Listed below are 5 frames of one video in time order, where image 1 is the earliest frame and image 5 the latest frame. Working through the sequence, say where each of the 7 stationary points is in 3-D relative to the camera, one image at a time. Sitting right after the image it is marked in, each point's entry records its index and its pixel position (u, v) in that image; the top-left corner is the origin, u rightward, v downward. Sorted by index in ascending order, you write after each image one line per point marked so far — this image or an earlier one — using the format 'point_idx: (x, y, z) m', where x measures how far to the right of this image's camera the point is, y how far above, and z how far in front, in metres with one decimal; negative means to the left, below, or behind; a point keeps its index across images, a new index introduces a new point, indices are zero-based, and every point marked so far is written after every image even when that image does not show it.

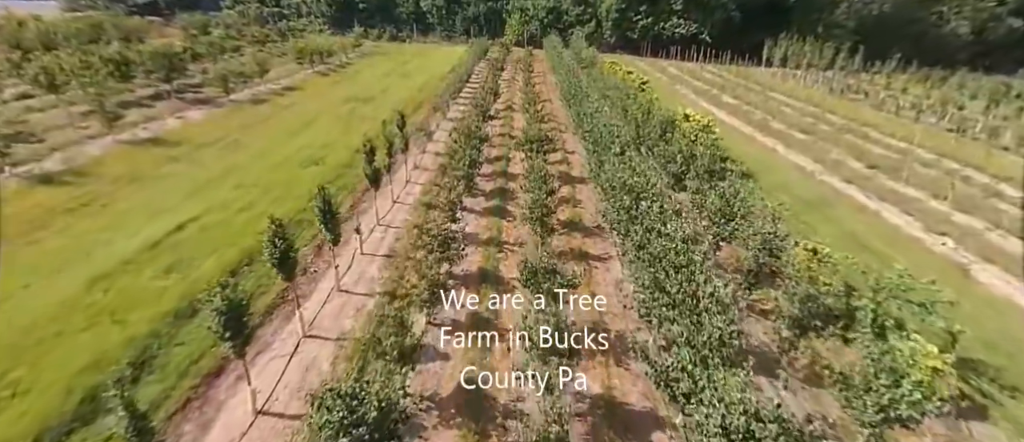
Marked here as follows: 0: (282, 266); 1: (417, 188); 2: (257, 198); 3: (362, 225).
0: (-4.8, -0.9, +9.3) m
1: (-4.1, +1.4, +19.4) m
2: (-9.4, +0.8, +16.5) m
3: (-5.3, -0.1, +15.8) m
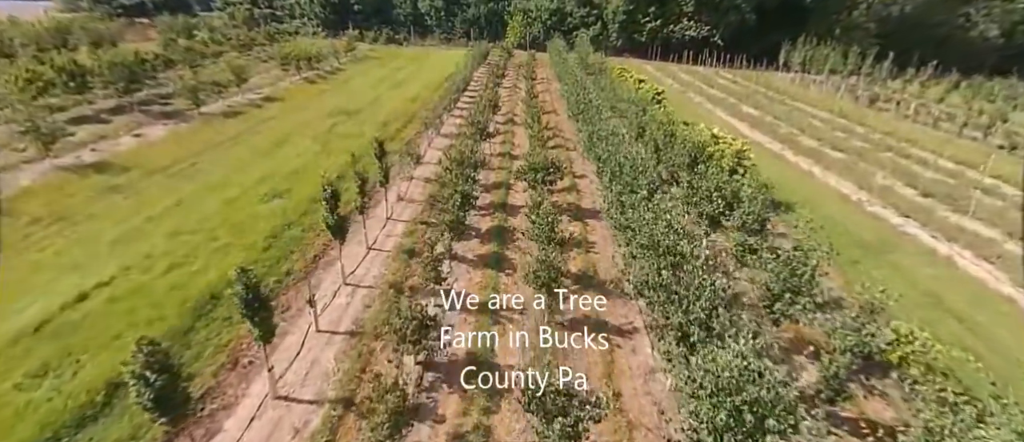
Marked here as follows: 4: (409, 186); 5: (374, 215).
0: (-4.8, -2.6, +6.1) m
1: (-4.1, -0.2, +16.2) m
2: (-9.4, -0.8, +13.3) m
3: (-5.3, -1.8, +12.6) m
4: (-4.5, +1.5, +19.2) m
5: (-5.2, +0.2, +16.9) m
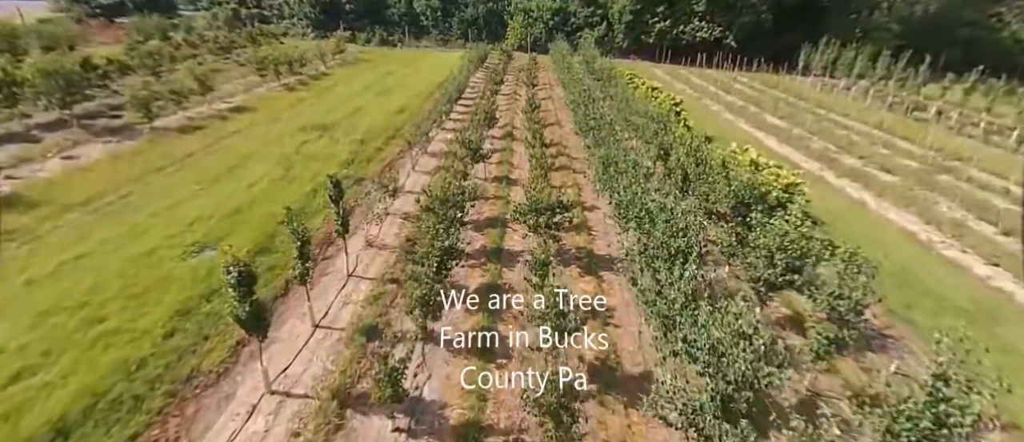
0: (-5.0, -4.3, +2.5) m
1: (-4.2, -1.9, +12.6) m
2: (-9.6, -2.5, +9.7) m
3: (-5.5, -3.5, +9.0) m
4: (-4.6, -0.2, +15.5) m
5: (-5.4, -1.5, +13.2) m
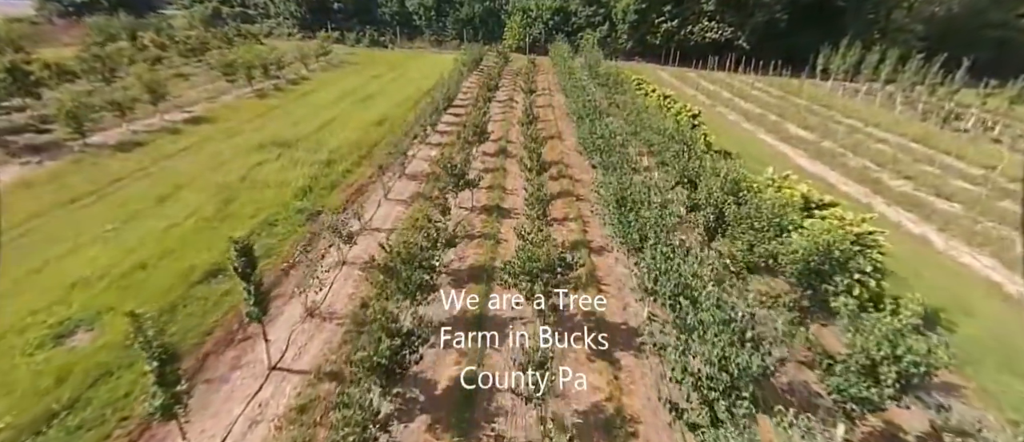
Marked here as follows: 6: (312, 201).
0: (-5.4, -5.8, -1.1) m
1: (-4.6, -3.5, +9.0) m
2: (-9.9, -4.1, +6.1) m
3: (-5.9, -5.1, +5.4) m
4: (-4.9, -1.8, +11.9) m
5: (-5.7, -3.1, +9.6) m
6: (-7.4, +0.7, +16.5) m
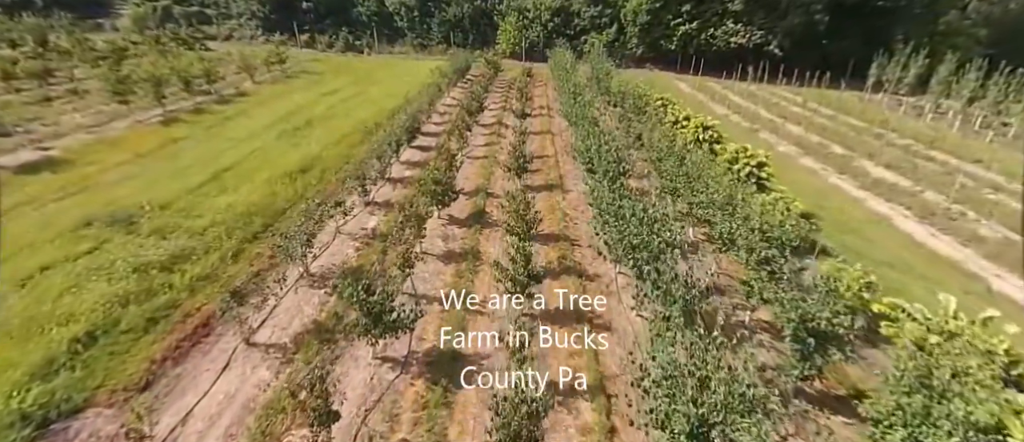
0: (-6.3, -9.5, -9.2) m
1: (-5.4, -7.2, +1.0) m
2: (-10.8, -7.7, -1.9) m
3: (-6.7, -8.7, -2.7) m
4: (-5.8, -5.5, +3.9) m
5: (-6.6, -6.7, +1.6) m
6: (-8.2, -2.9, +8.4) m
